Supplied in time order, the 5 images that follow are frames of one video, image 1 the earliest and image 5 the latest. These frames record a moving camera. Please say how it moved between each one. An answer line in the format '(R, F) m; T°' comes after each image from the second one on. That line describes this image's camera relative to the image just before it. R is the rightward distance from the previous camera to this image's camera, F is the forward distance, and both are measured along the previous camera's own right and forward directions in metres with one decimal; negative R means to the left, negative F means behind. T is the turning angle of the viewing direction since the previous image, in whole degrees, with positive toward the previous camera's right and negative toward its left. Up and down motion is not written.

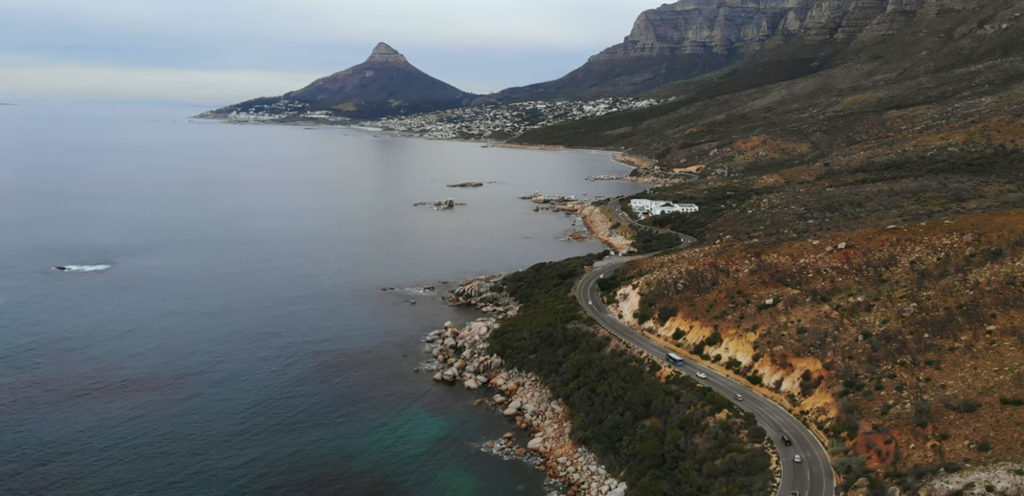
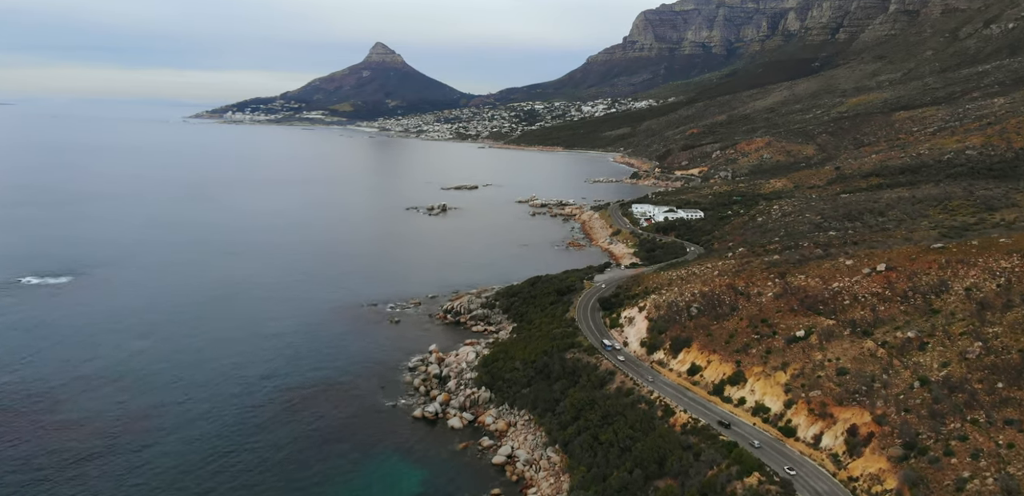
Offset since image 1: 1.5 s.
(+0.4, +4.8) m; 0°
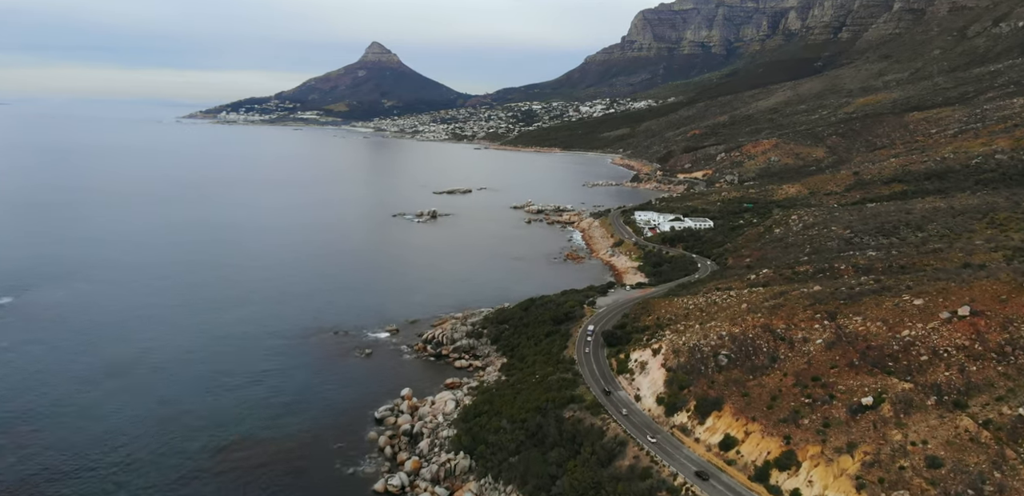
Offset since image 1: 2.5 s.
(+0.5, +6.7) m; 0°
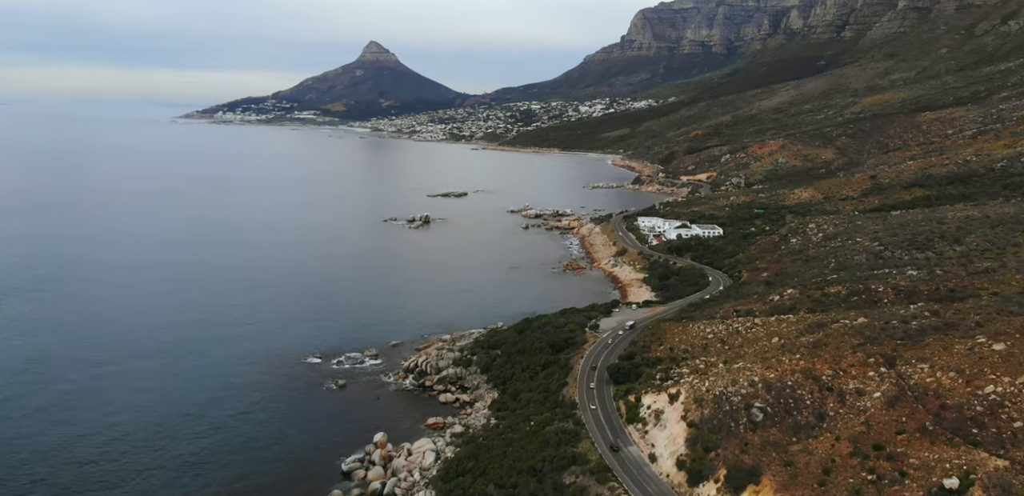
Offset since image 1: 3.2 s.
(+0.4, +5.0) m; 0°
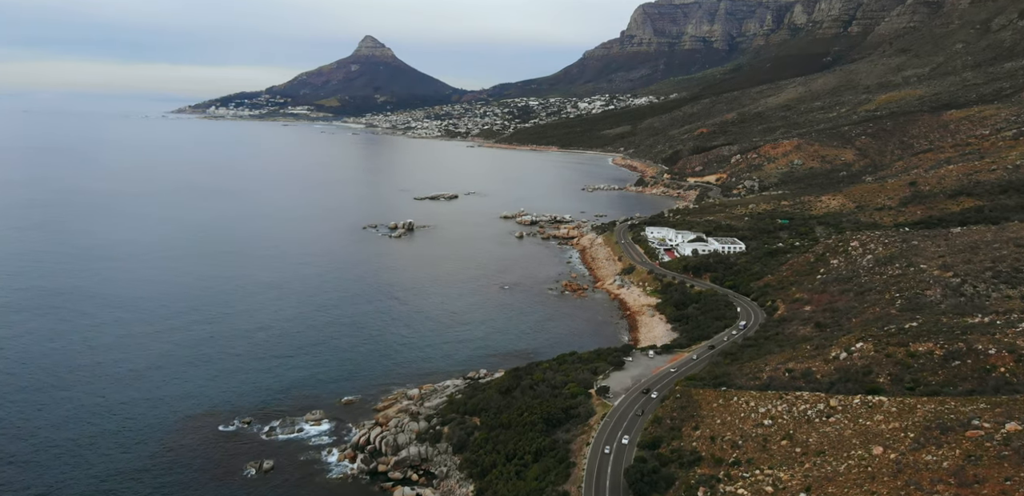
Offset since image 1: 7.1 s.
(+0.7, +9.6) m; 0°
